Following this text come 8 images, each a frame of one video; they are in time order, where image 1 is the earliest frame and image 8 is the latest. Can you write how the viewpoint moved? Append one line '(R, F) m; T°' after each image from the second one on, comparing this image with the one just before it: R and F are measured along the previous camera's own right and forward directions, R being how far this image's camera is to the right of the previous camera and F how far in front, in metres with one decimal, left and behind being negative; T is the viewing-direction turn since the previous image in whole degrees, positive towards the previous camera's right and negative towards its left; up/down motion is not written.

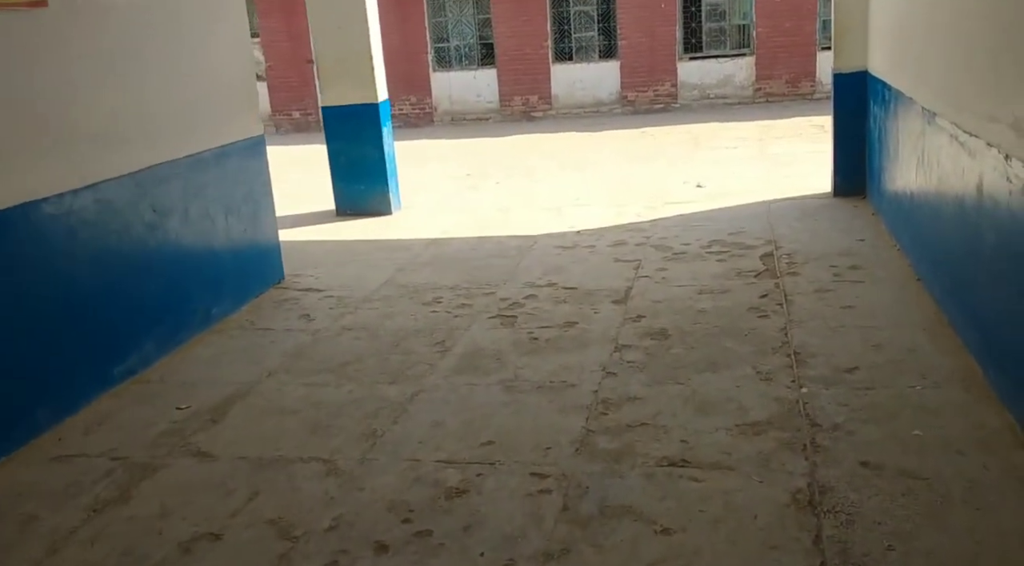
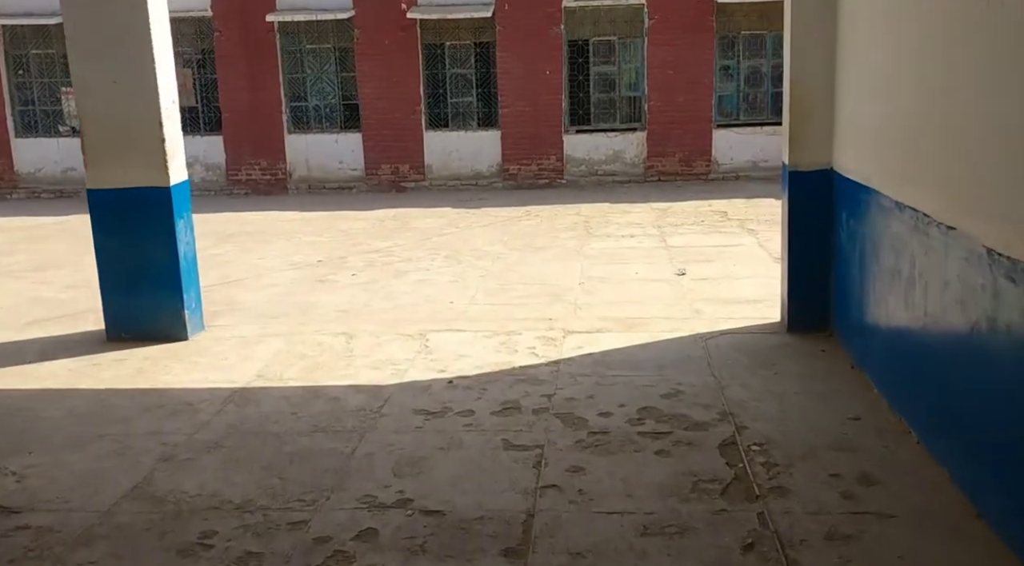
(+0.1, +1.3) m; +7°
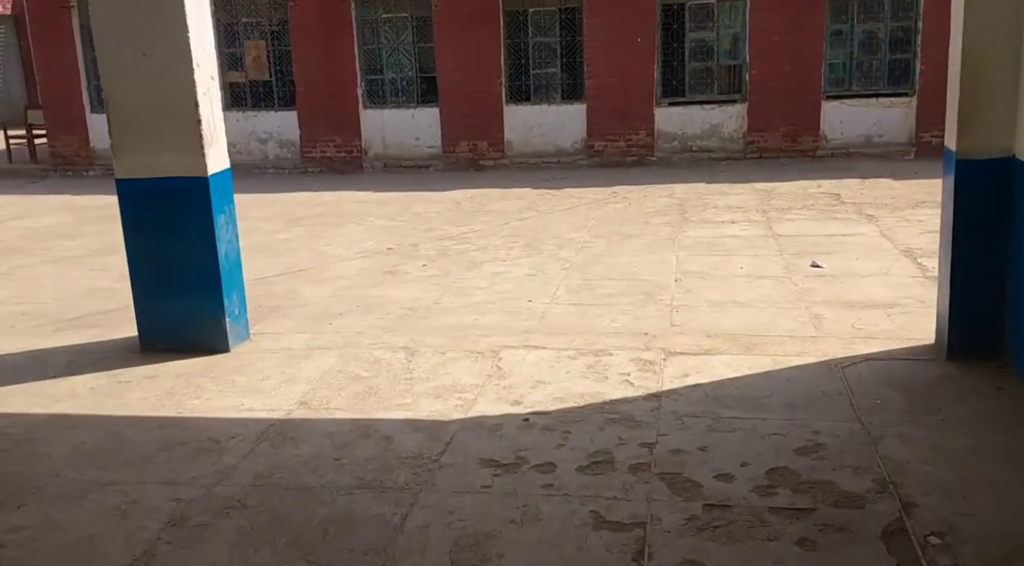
(0.0, +0.6) m; -5°
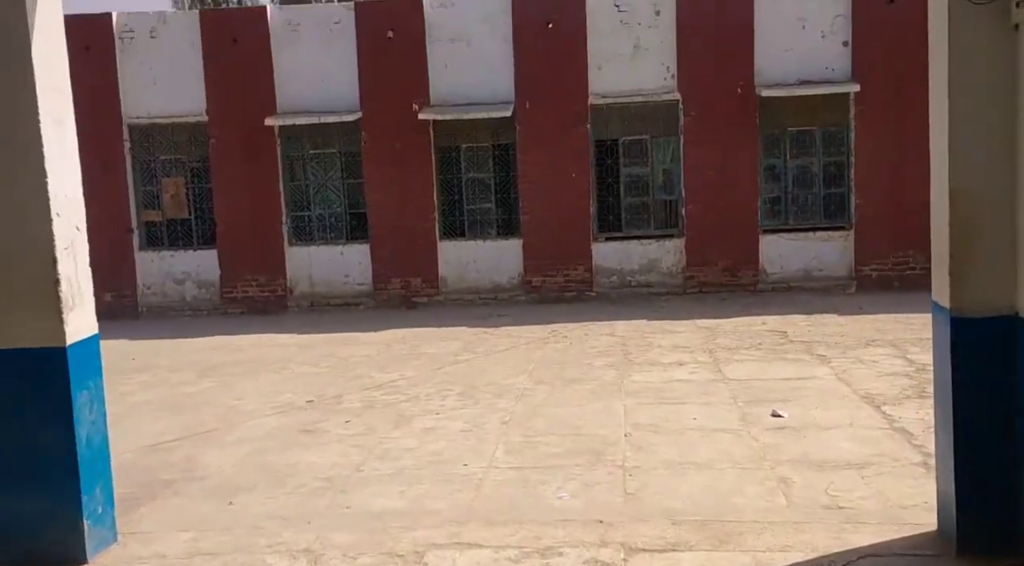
(0.0, +0.5) m; +4°
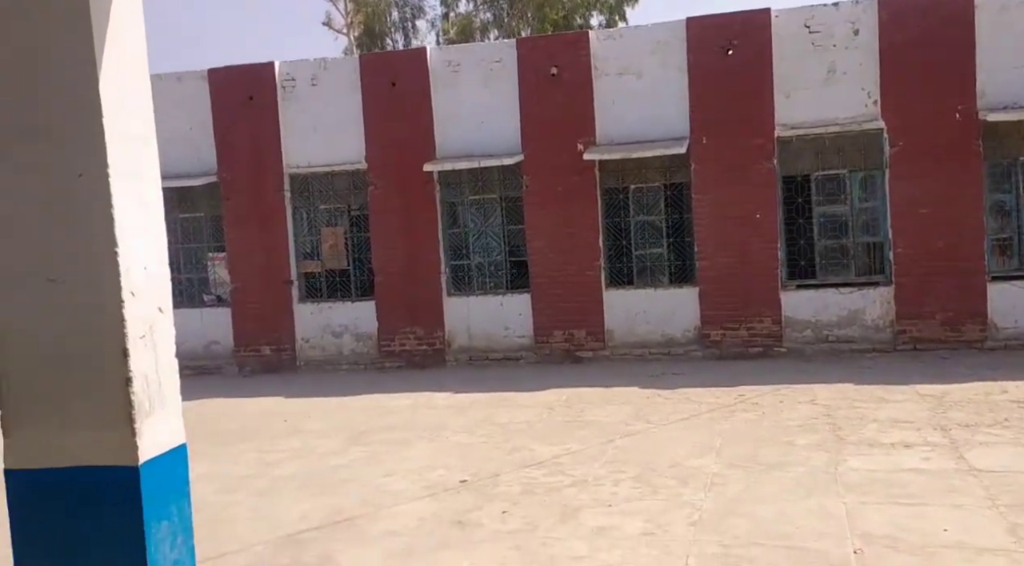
(-0.1, +0.8) m; -9°
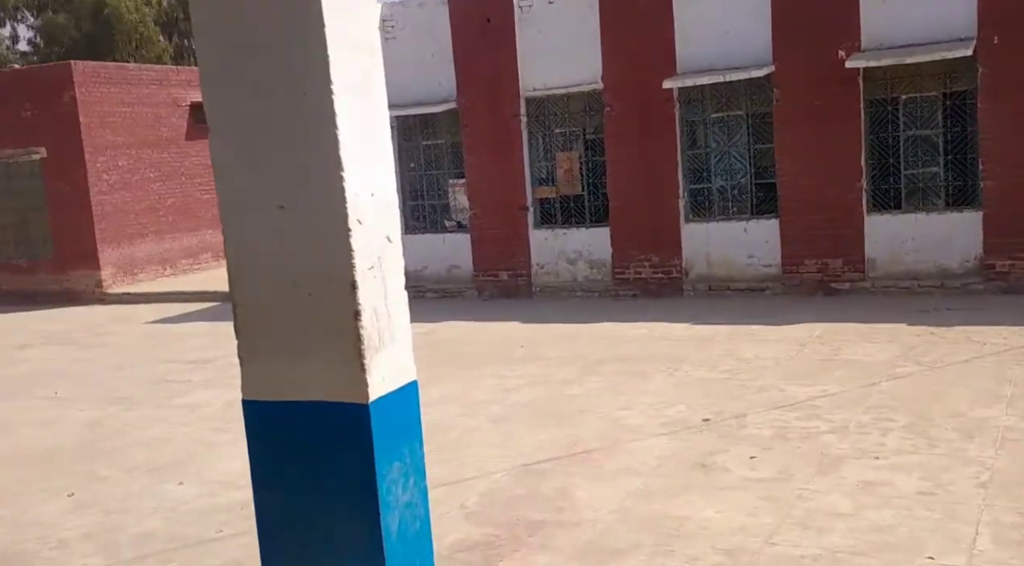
(-0.1, +0.5) m; -13°
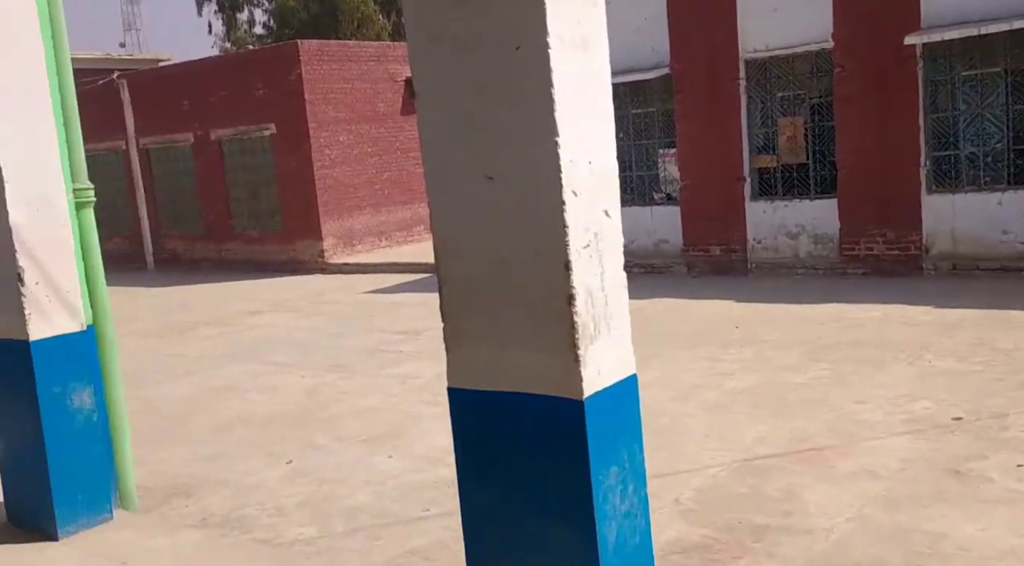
(-0.1, +0.4) m; -12°
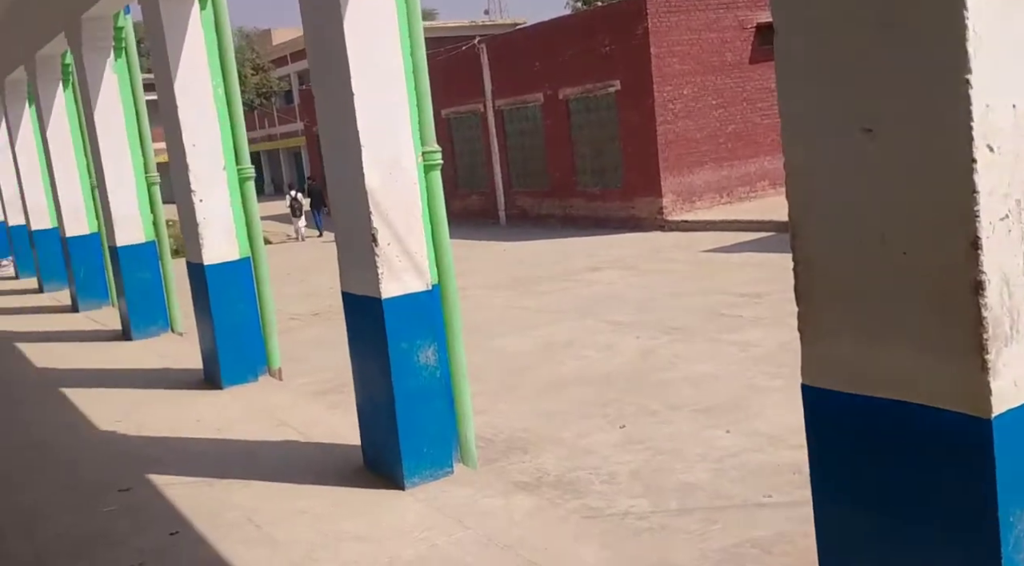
(-0.1, +0.4) m; -19°
